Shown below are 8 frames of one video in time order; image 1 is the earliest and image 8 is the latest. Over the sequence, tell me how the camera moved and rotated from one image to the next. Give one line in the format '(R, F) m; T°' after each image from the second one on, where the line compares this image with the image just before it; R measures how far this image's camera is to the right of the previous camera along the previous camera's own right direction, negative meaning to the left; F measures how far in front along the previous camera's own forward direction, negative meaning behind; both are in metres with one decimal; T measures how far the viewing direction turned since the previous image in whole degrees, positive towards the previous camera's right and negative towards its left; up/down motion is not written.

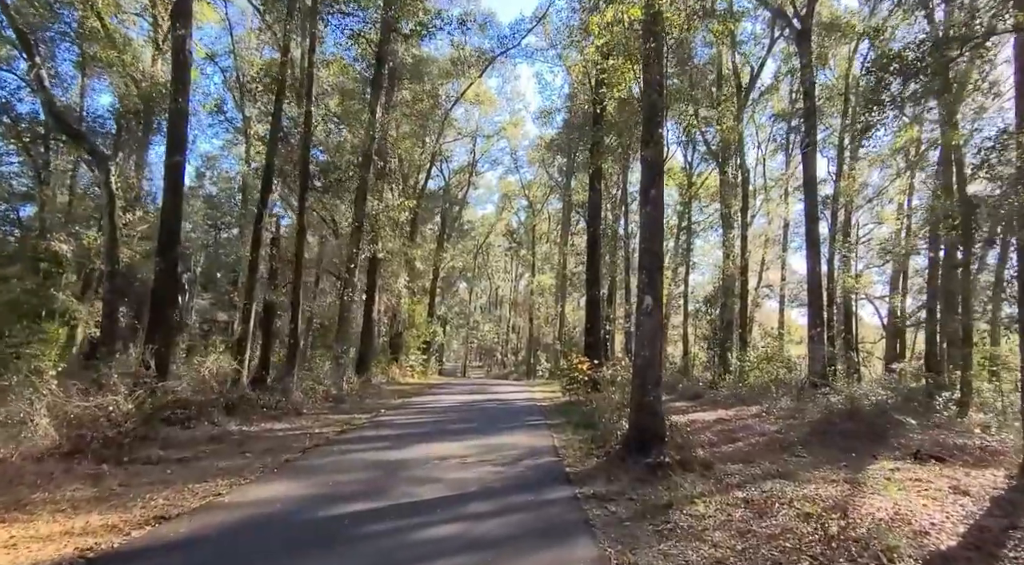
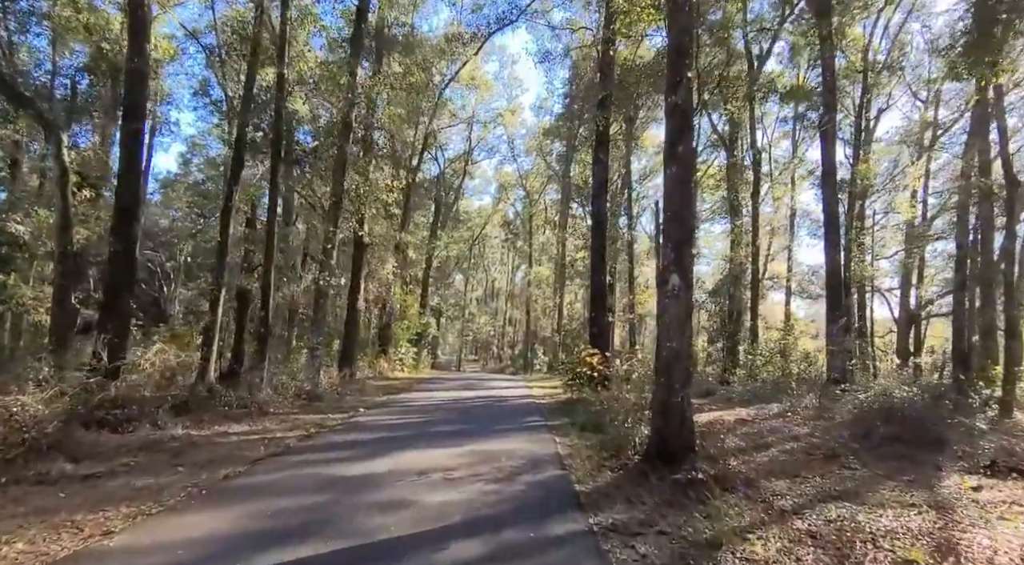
(0.0, +1.6) m; 0°
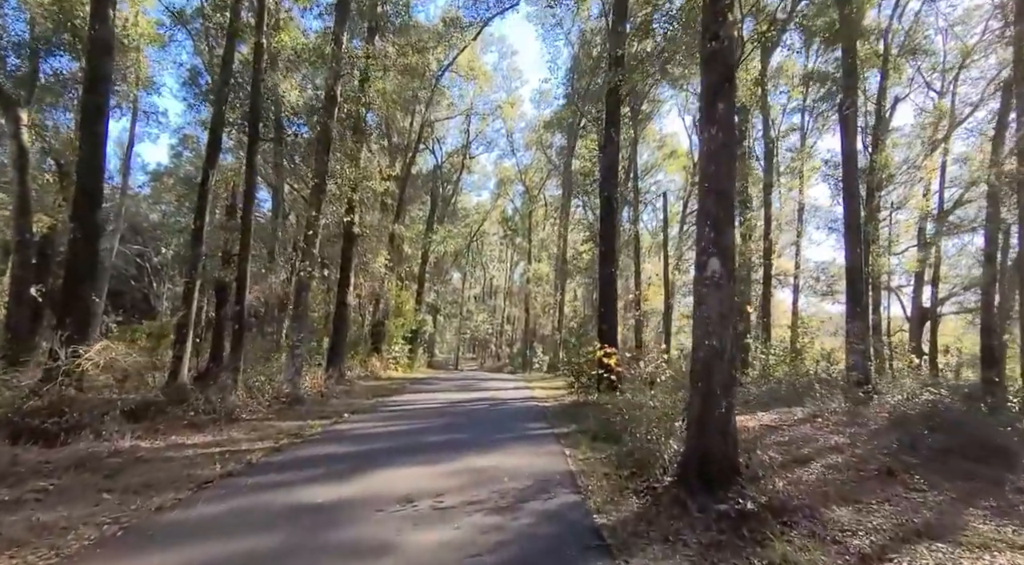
(-0.1, +1.3) m; 0°
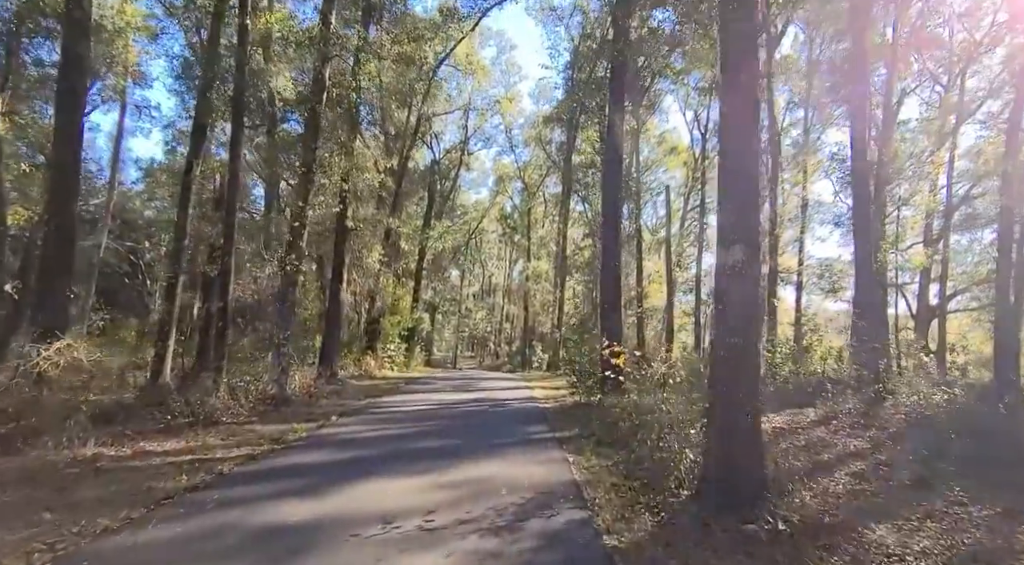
(0.0, +0.7) m; 0°
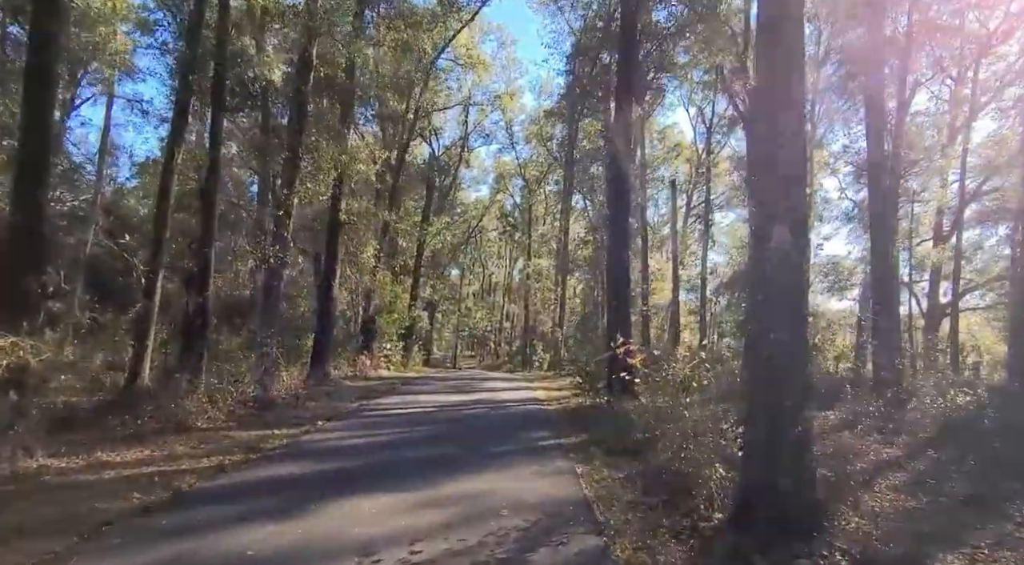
(0.0, +0.8) m; 0°
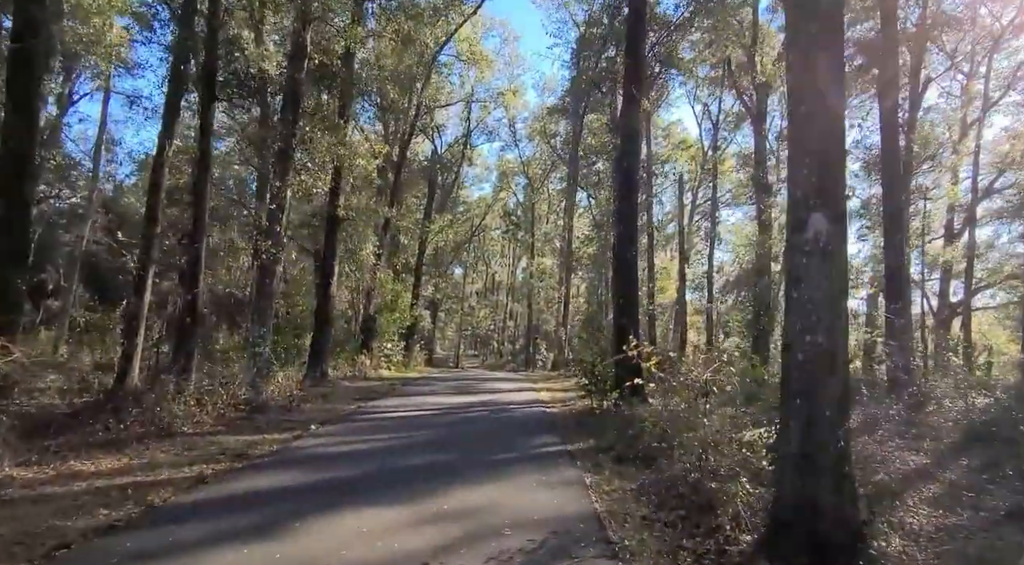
(0.0, +0.5) m; 0°
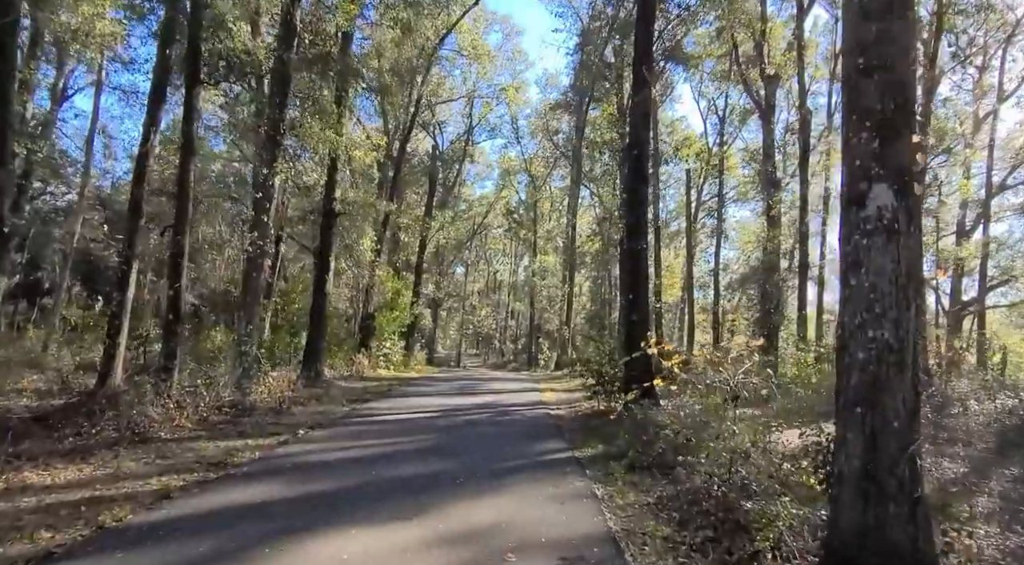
(0.0, +0.6) m; 0°
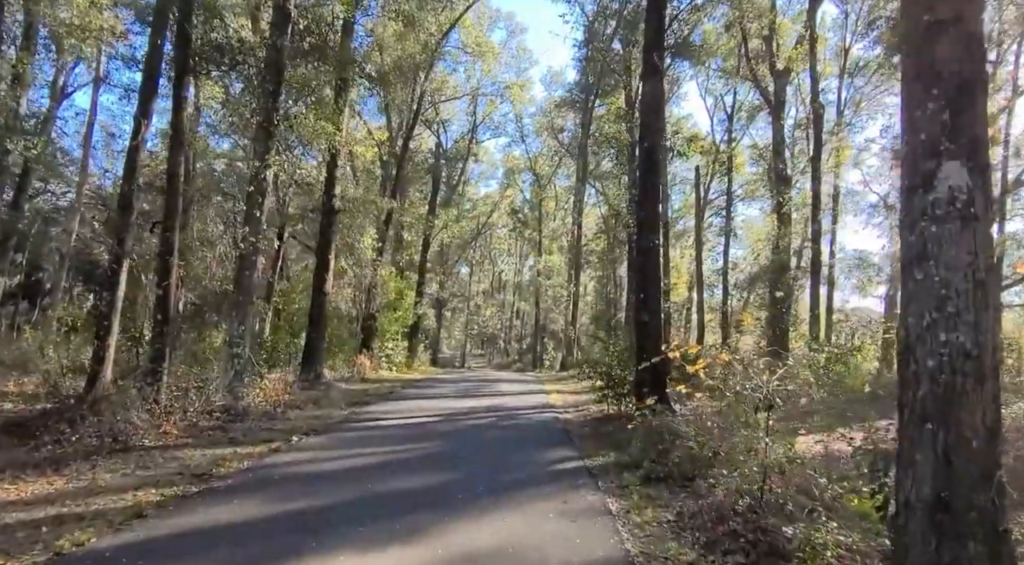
(0.0, +0.5) m; 0°
